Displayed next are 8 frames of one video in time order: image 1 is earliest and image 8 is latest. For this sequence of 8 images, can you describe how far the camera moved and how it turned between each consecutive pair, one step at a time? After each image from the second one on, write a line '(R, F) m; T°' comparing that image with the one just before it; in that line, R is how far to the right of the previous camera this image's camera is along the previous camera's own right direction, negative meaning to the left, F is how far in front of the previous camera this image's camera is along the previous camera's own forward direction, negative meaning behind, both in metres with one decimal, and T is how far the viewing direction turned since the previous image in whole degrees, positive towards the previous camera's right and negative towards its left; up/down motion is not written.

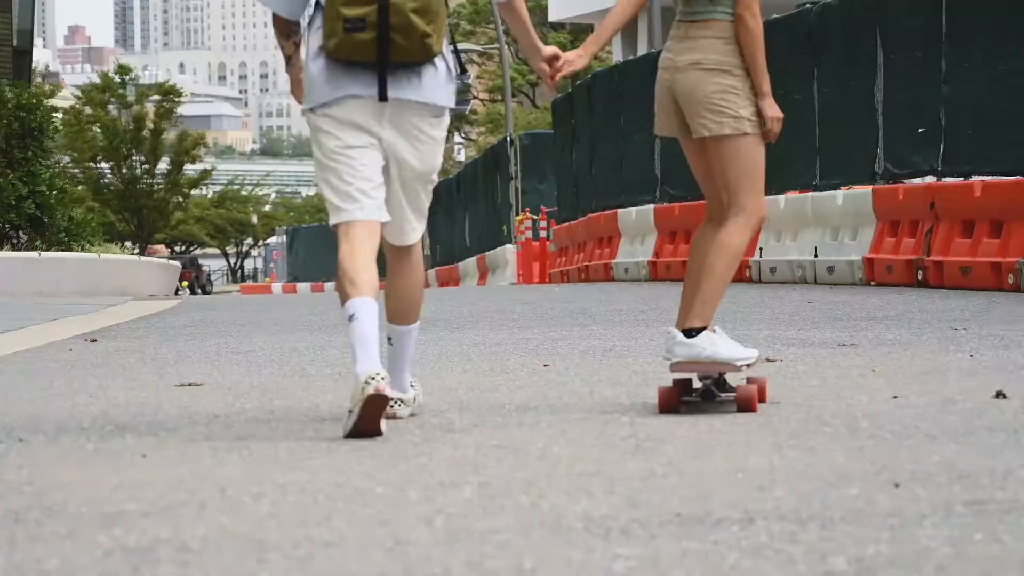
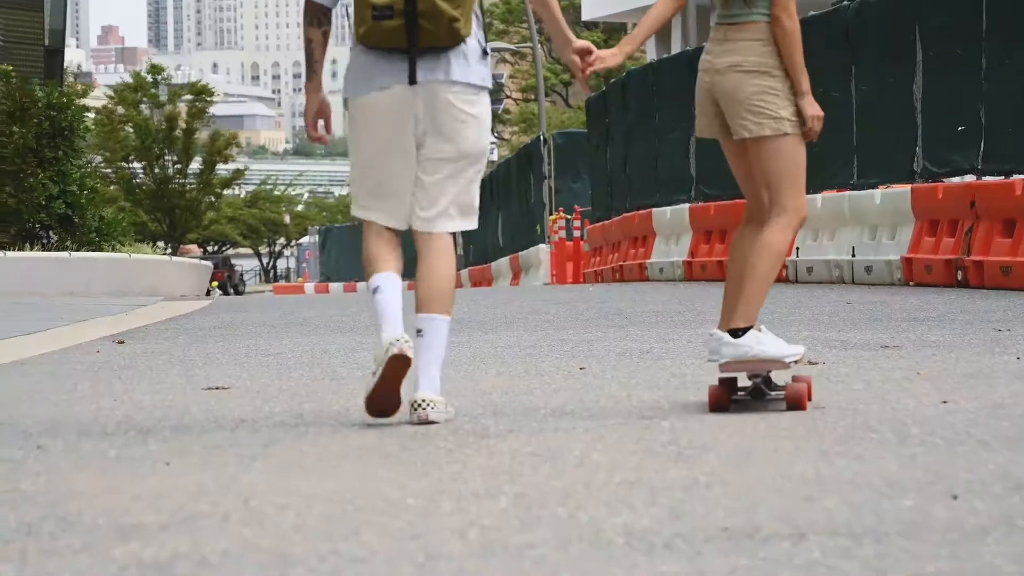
(0.0, +0.2) m; -1°
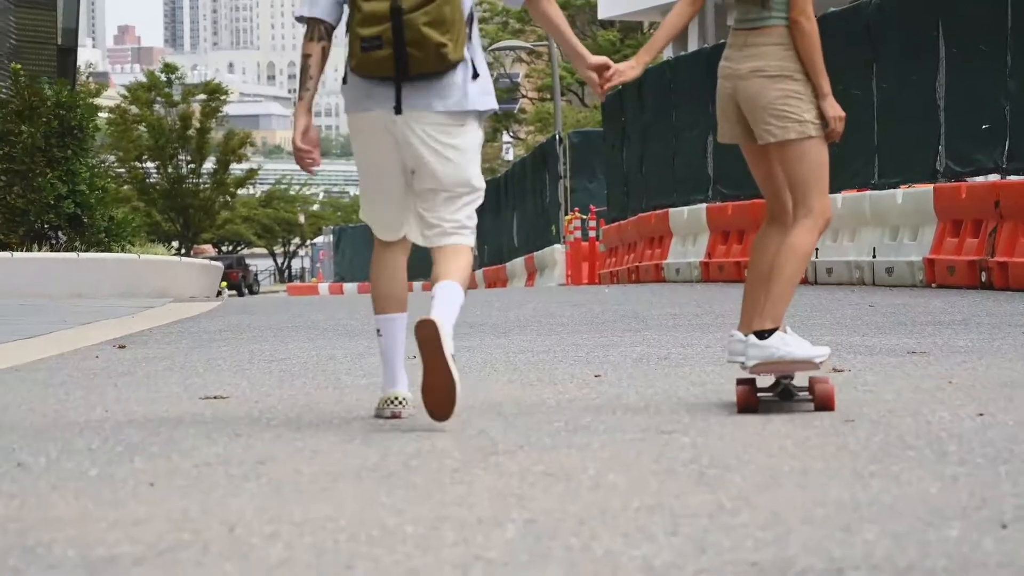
(0.0, +0.3) m; 0°
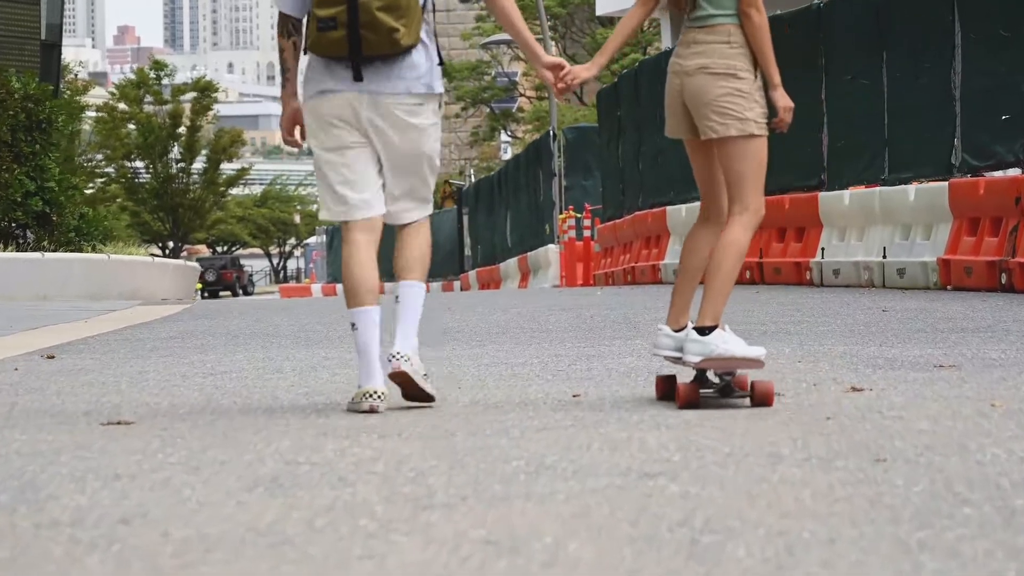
(+0.1, +1.0) m; 0°
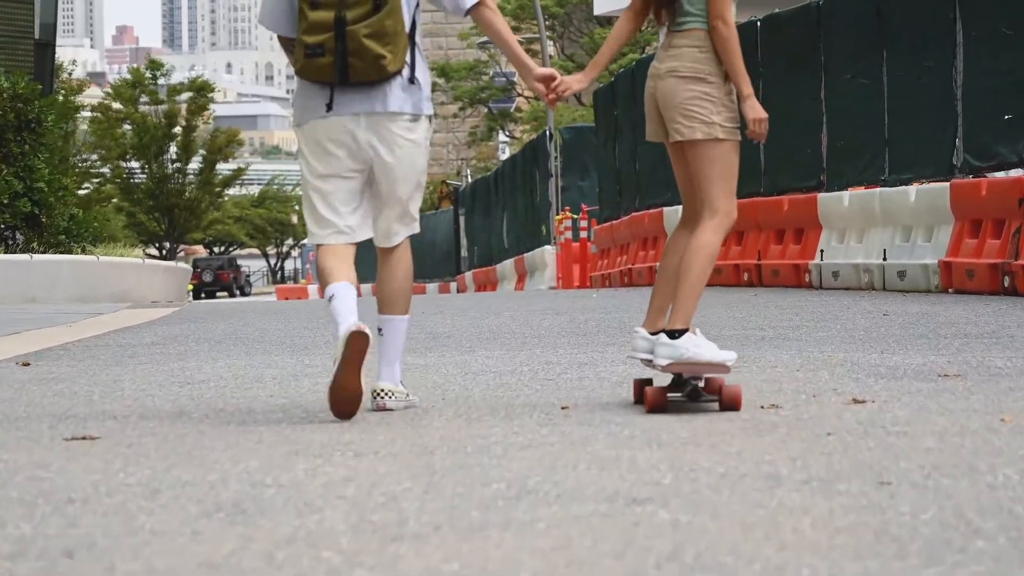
(0.0, +0.3) m; 0°
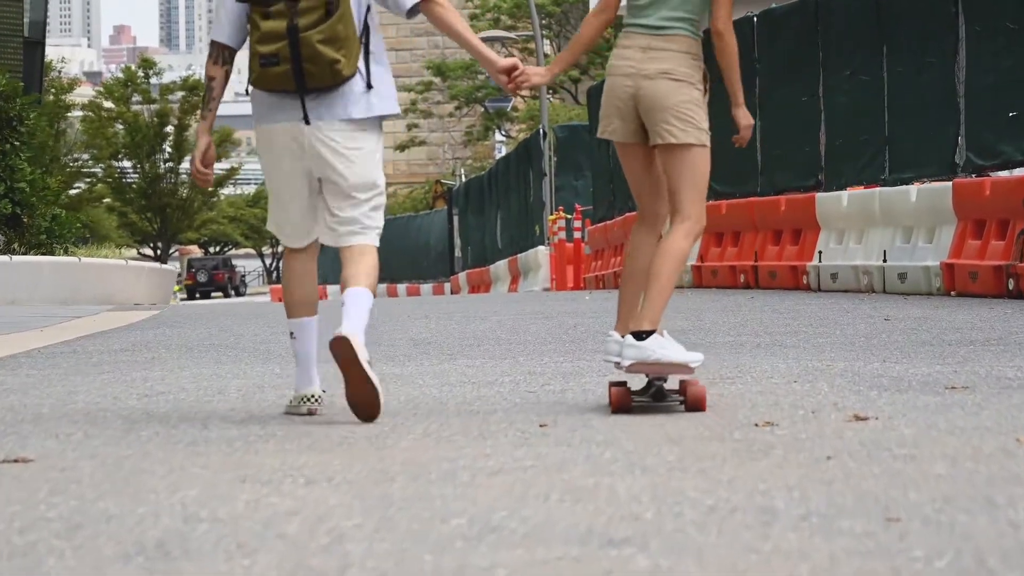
(0.0, +0.4) m; 0°
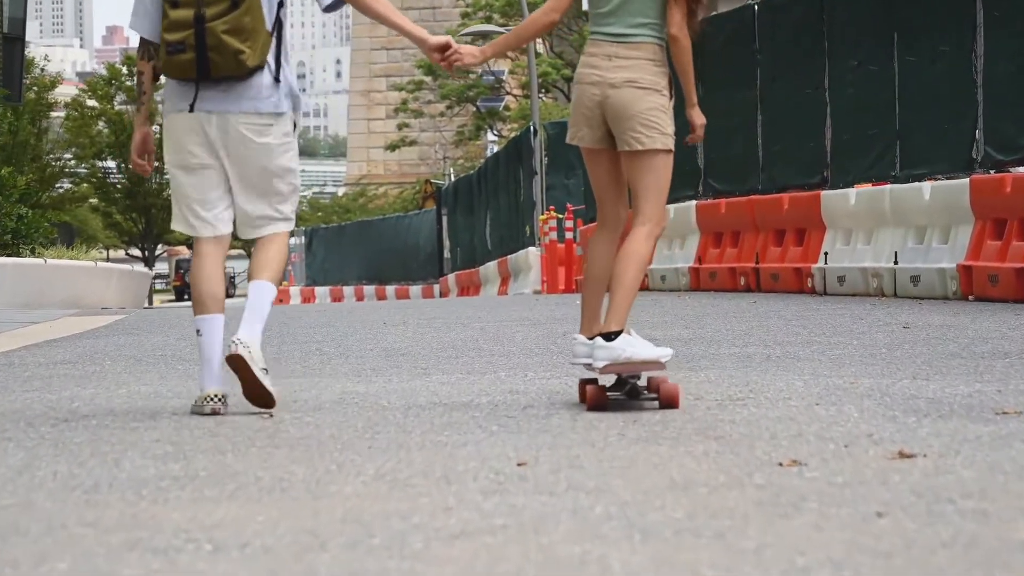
(0.0, +0.9) m; 0°
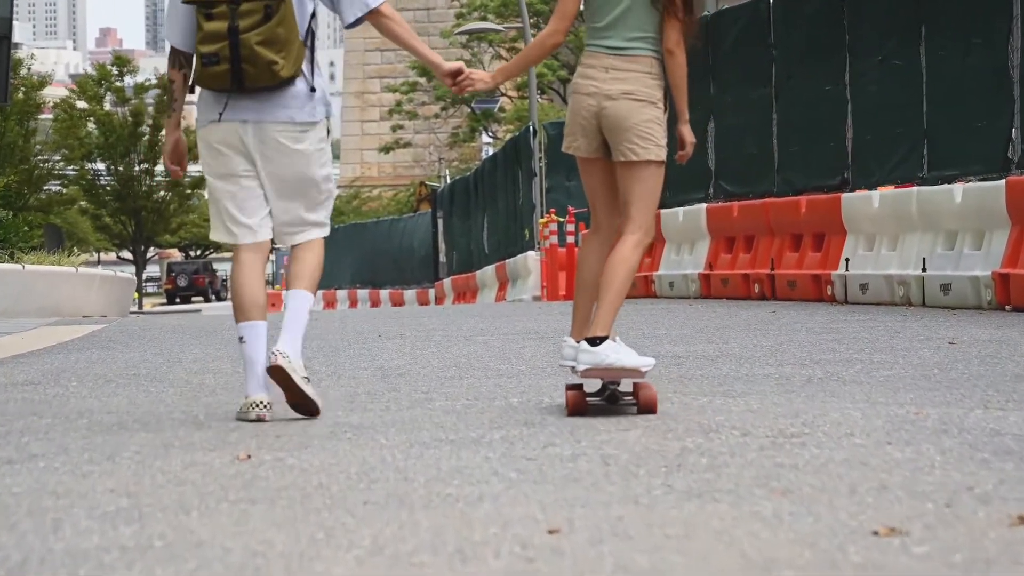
(0.0, +0.8) m; 0°
